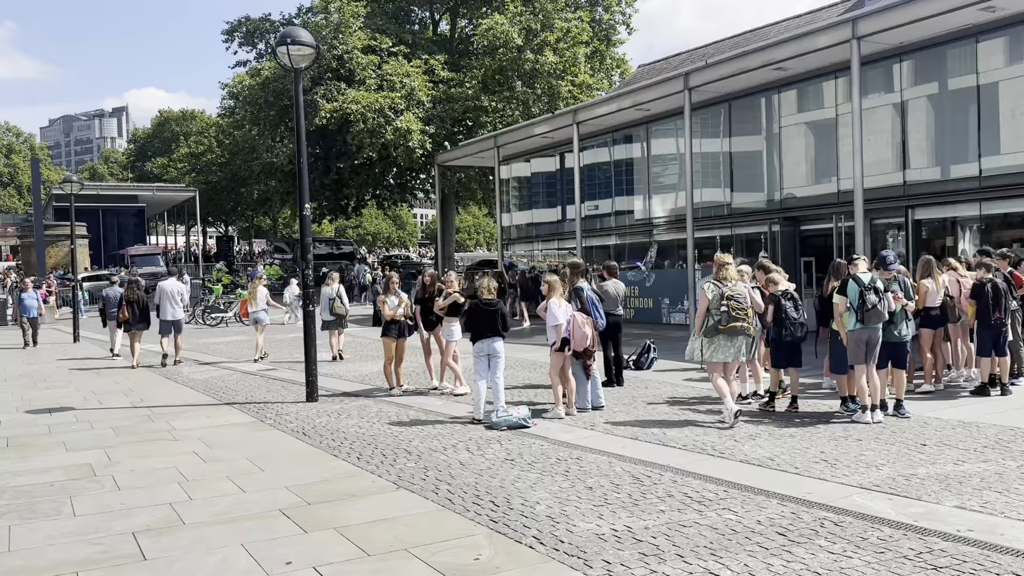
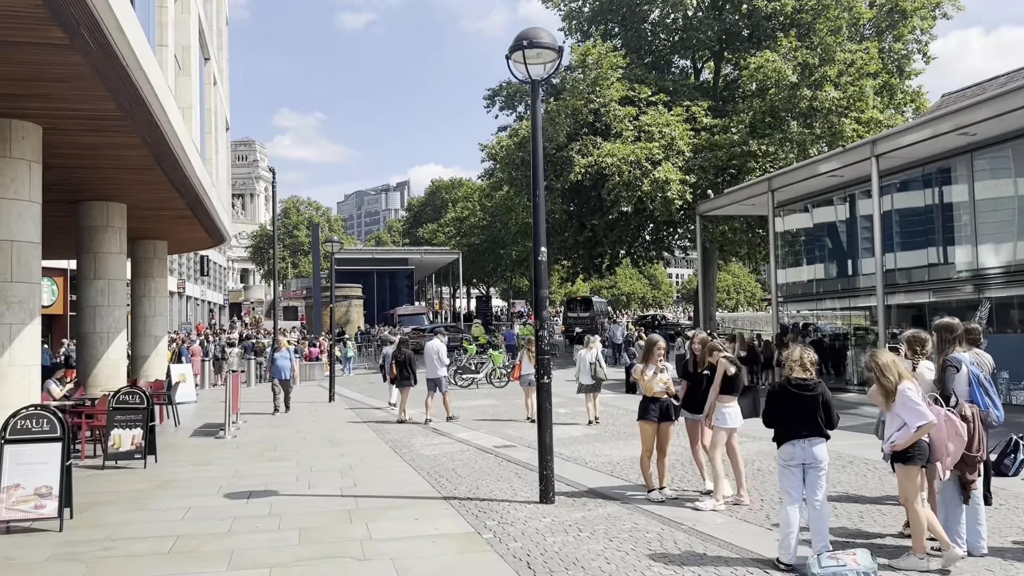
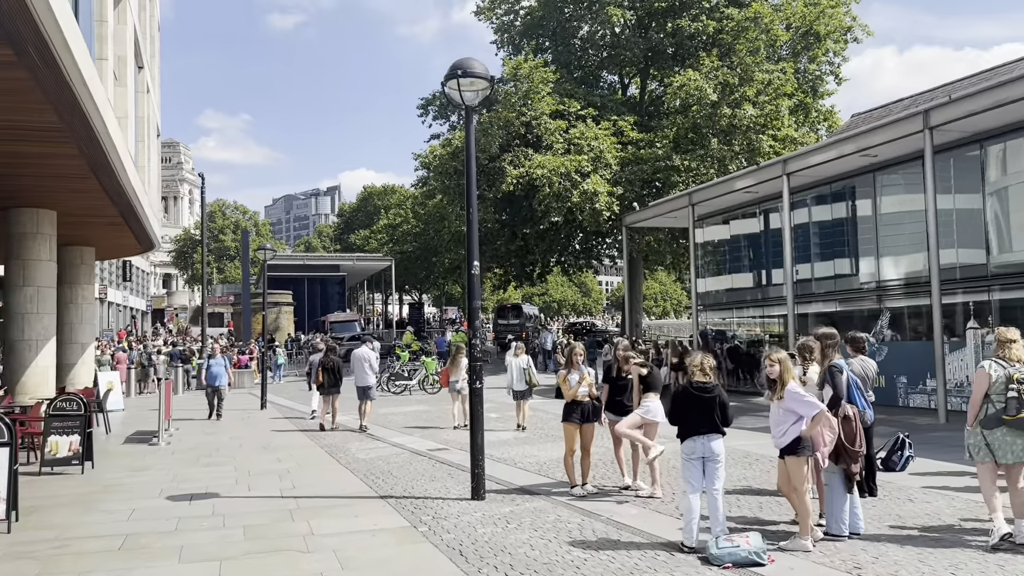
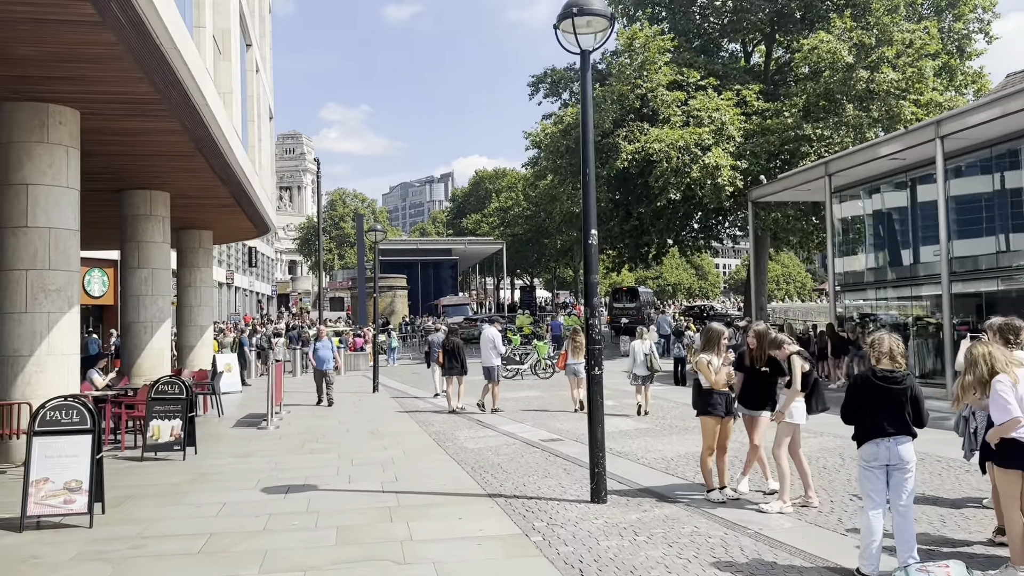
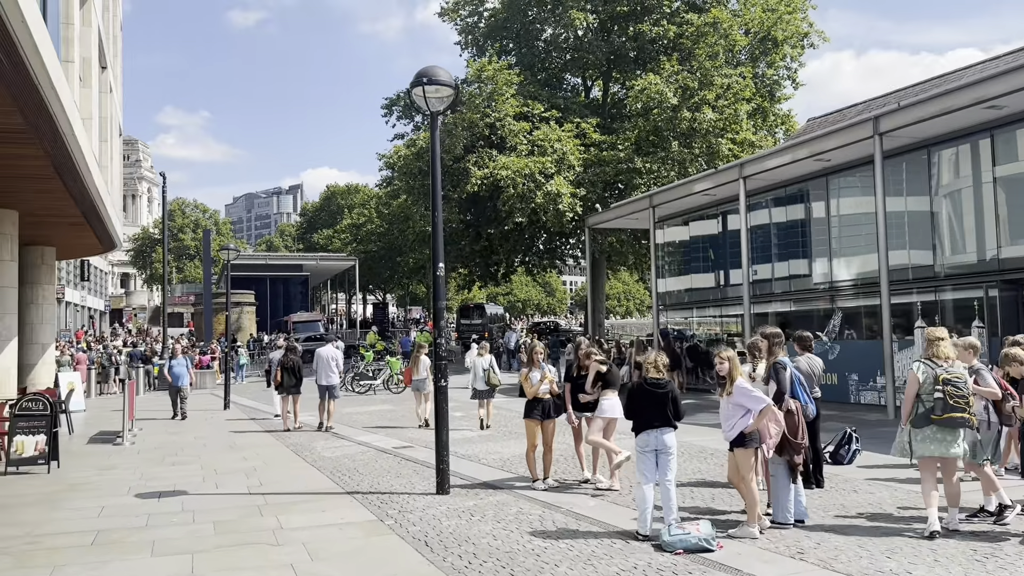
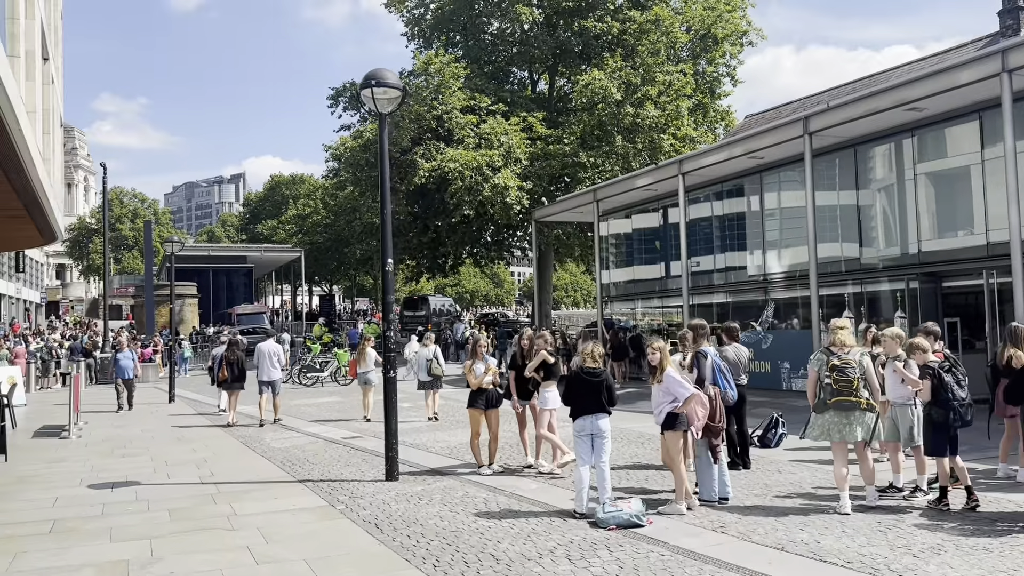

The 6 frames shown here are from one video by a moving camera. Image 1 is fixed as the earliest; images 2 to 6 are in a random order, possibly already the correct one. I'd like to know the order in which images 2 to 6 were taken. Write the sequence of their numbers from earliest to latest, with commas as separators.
6, 5, 3, 2, 4
